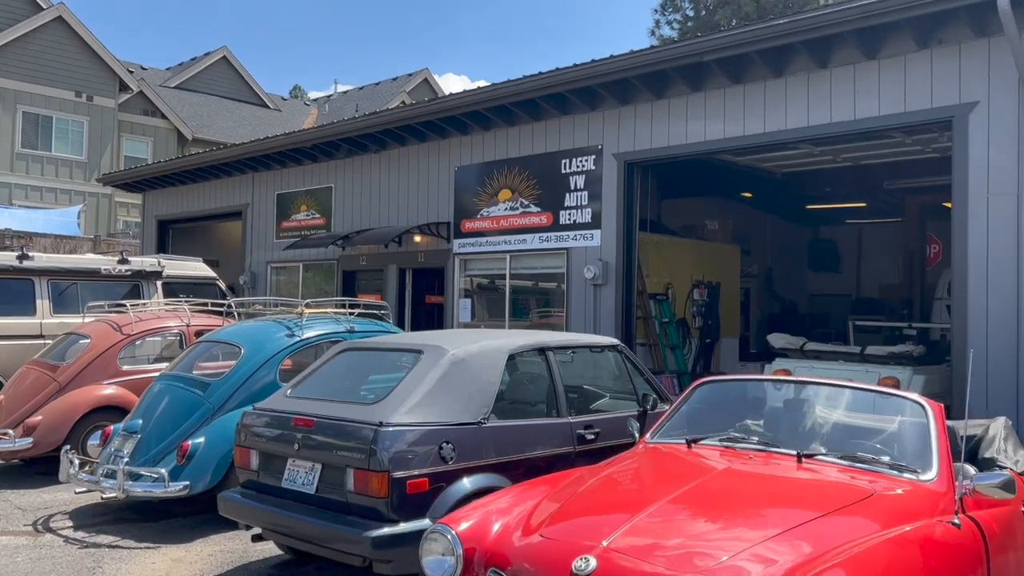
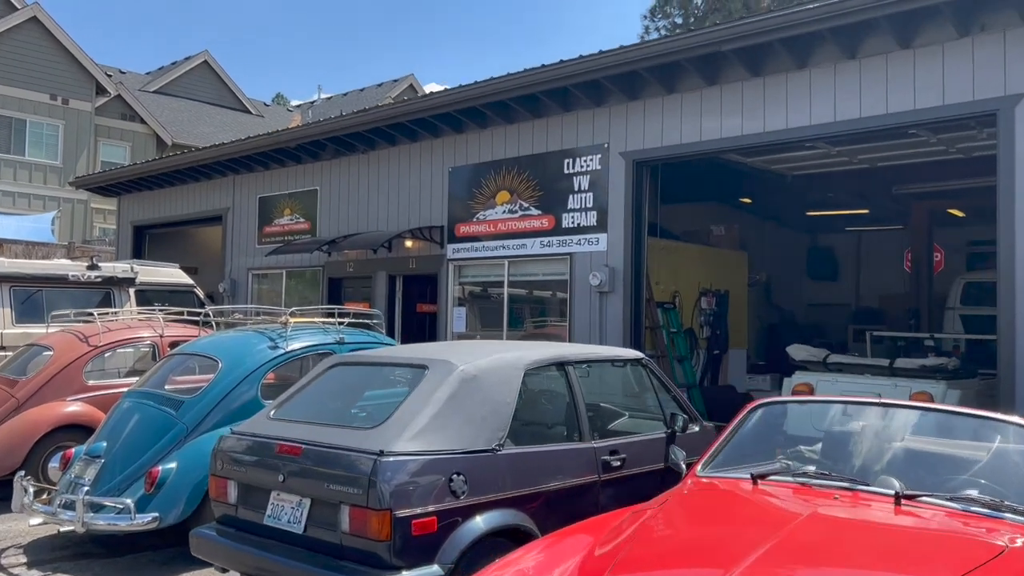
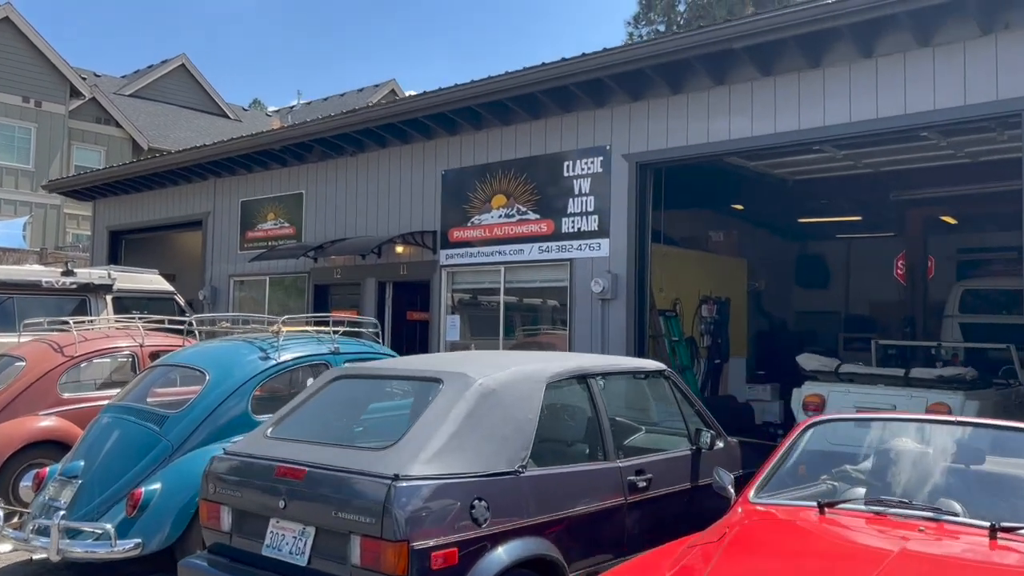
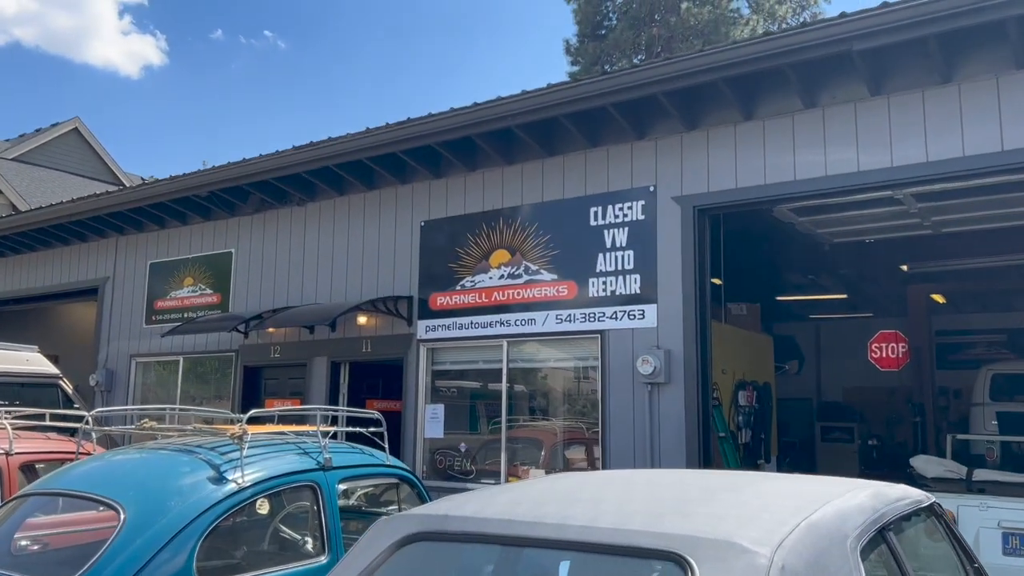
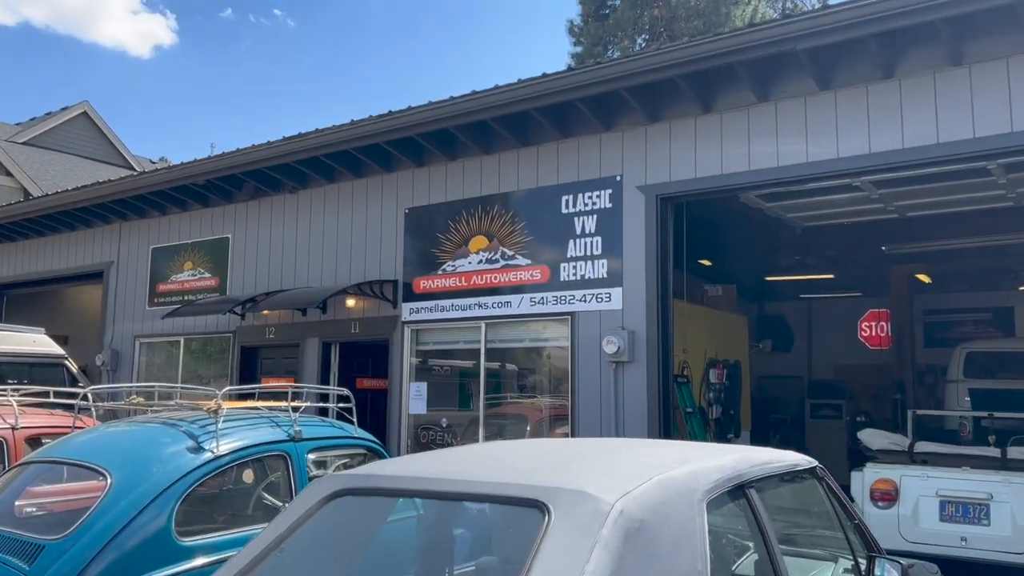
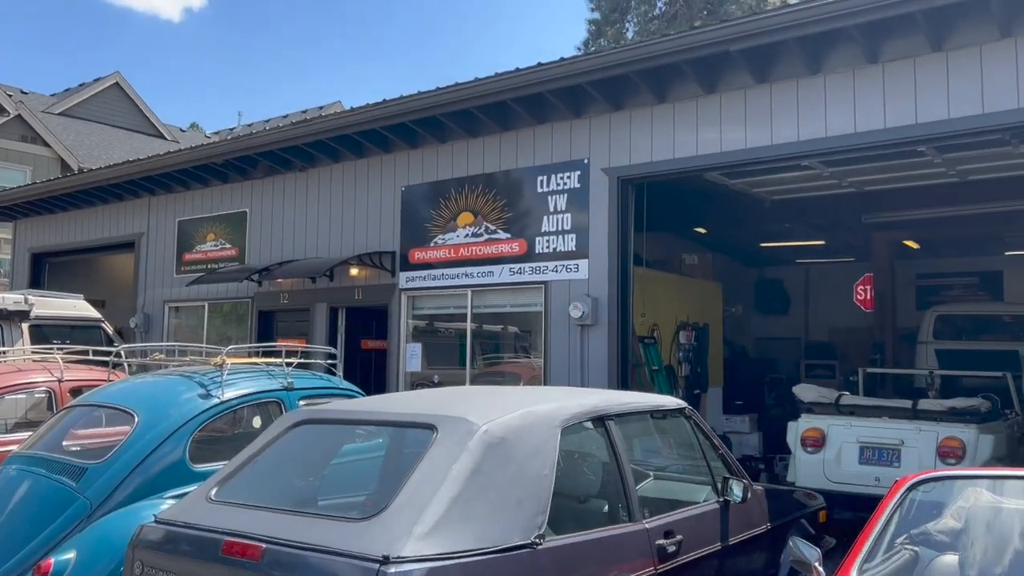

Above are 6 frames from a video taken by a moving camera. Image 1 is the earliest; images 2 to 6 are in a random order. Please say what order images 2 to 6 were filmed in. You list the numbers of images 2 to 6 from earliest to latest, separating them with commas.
2, 3, 6, 5, 4
